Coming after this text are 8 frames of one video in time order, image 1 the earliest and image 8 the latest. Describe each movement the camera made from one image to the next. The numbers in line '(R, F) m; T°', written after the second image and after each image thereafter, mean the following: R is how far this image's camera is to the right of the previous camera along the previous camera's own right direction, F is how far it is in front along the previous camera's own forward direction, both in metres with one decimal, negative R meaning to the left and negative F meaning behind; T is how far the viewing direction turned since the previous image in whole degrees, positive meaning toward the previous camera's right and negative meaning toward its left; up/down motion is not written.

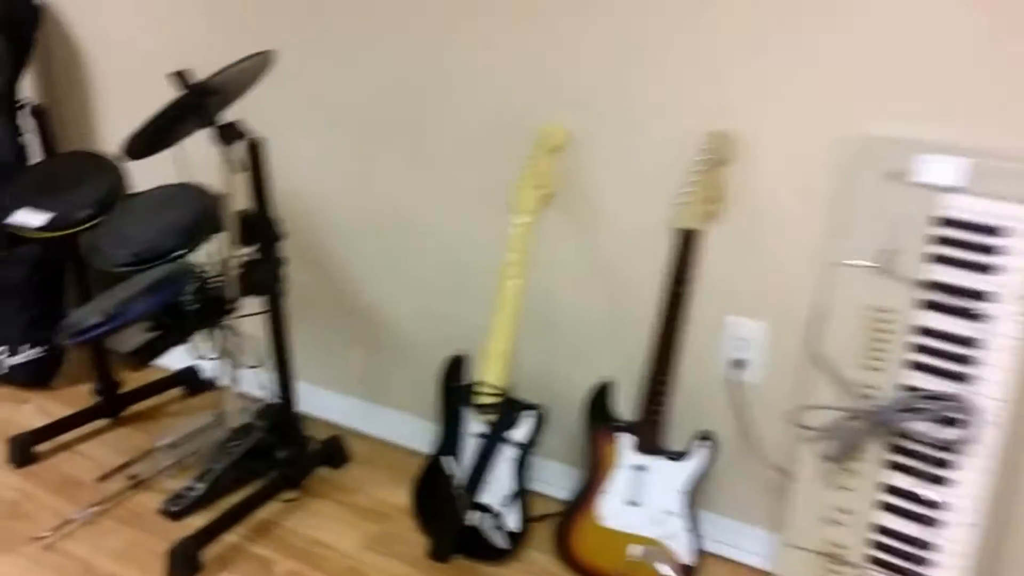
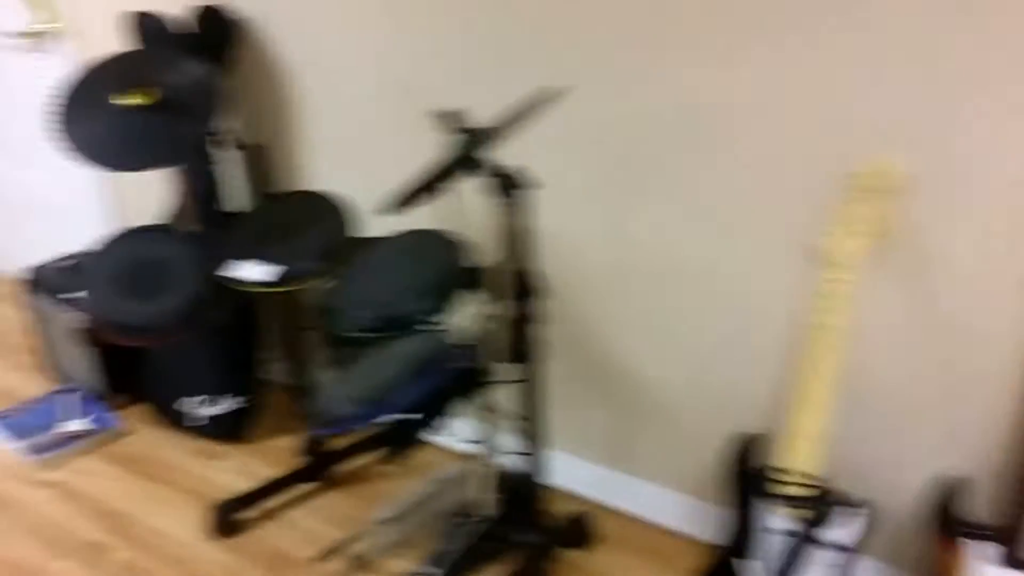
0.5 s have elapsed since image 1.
(-0.3, +0.3) m; -5°
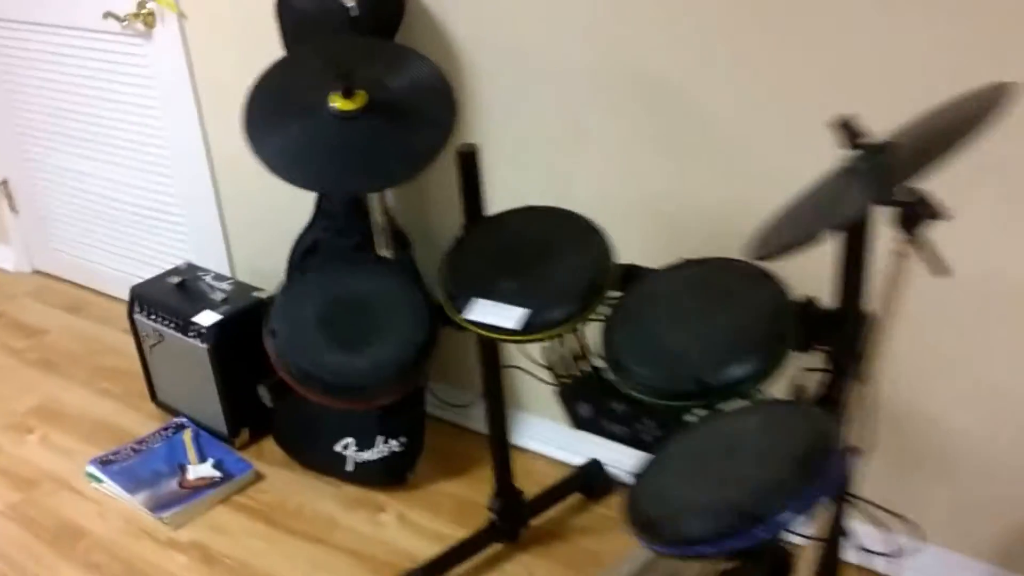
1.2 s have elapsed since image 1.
(-0.4, +0.4) m; +1°
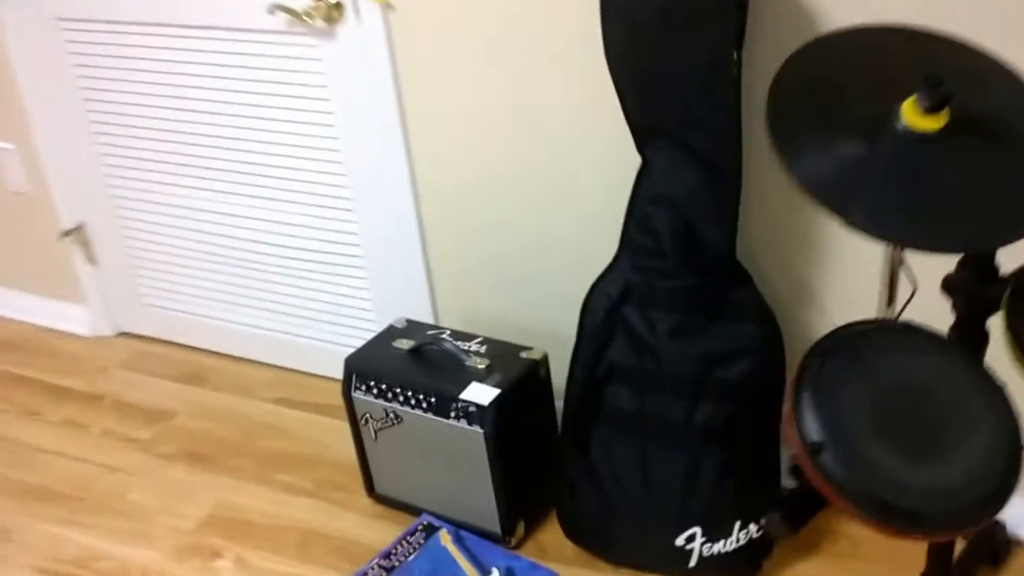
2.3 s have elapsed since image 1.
(-0.7, +0.5) m; +8°
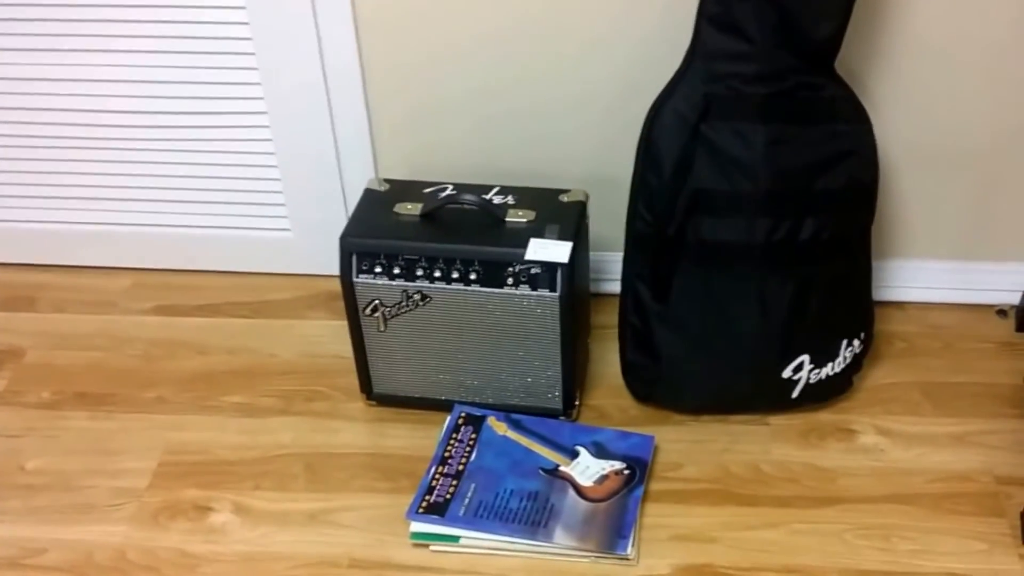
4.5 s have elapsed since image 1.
(-0.7, +0.4) m; +24°
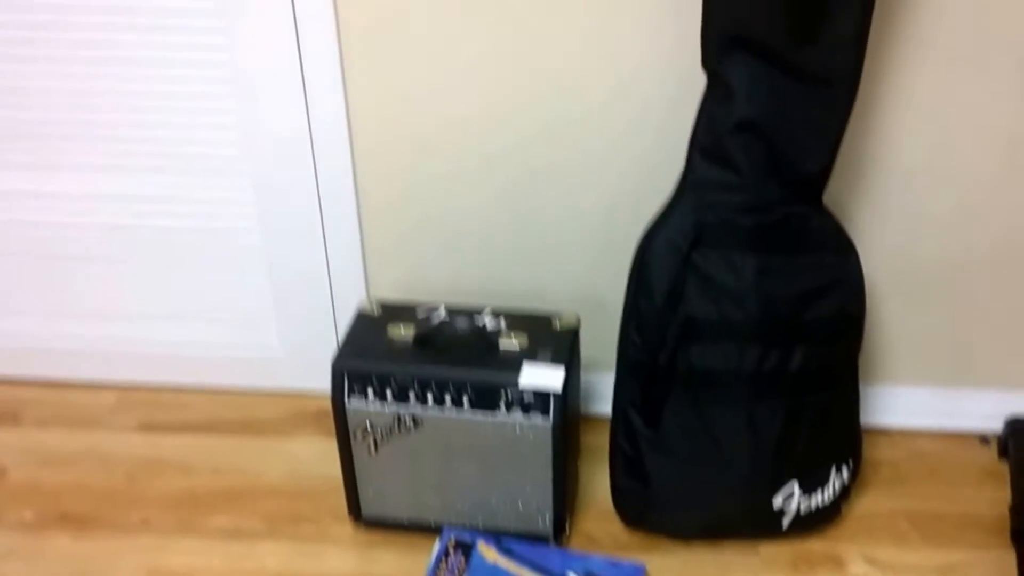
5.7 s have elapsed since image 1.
(0.0, 0.0) m; +1°
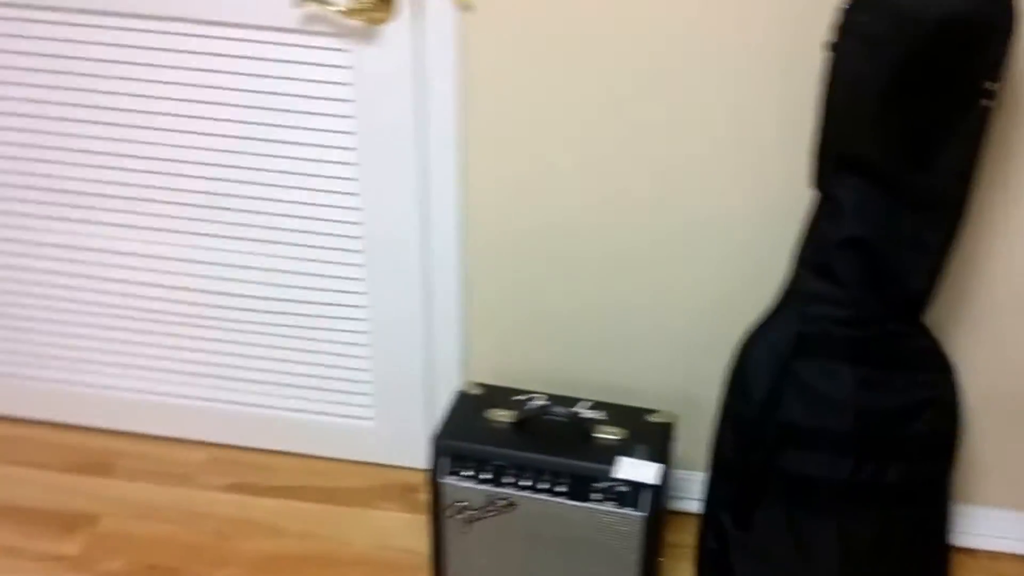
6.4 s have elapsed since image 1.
(-0.1, 0.0) m; -2°
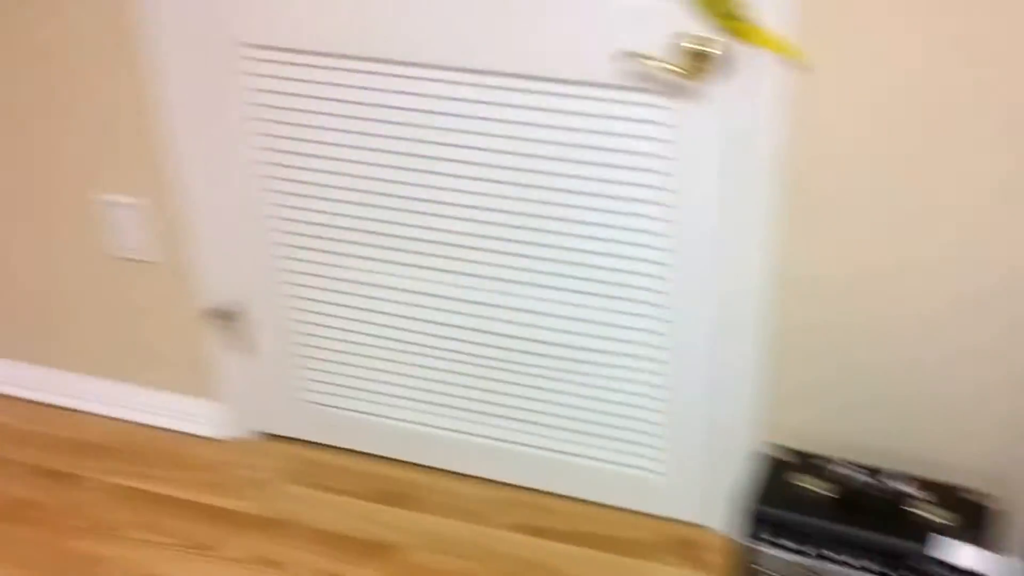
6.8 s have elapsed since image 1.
(-0.2, 0.0) m; -7°
